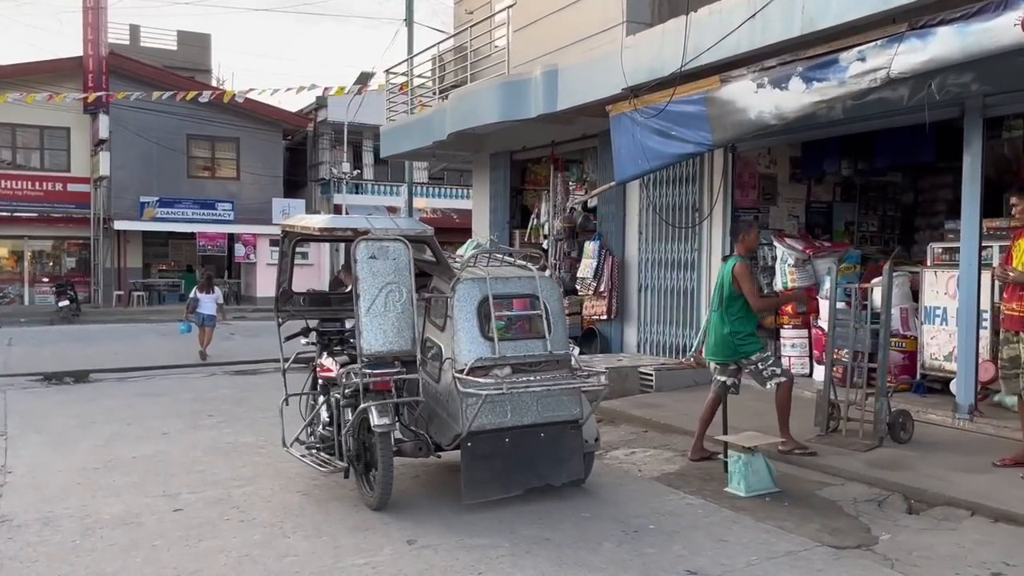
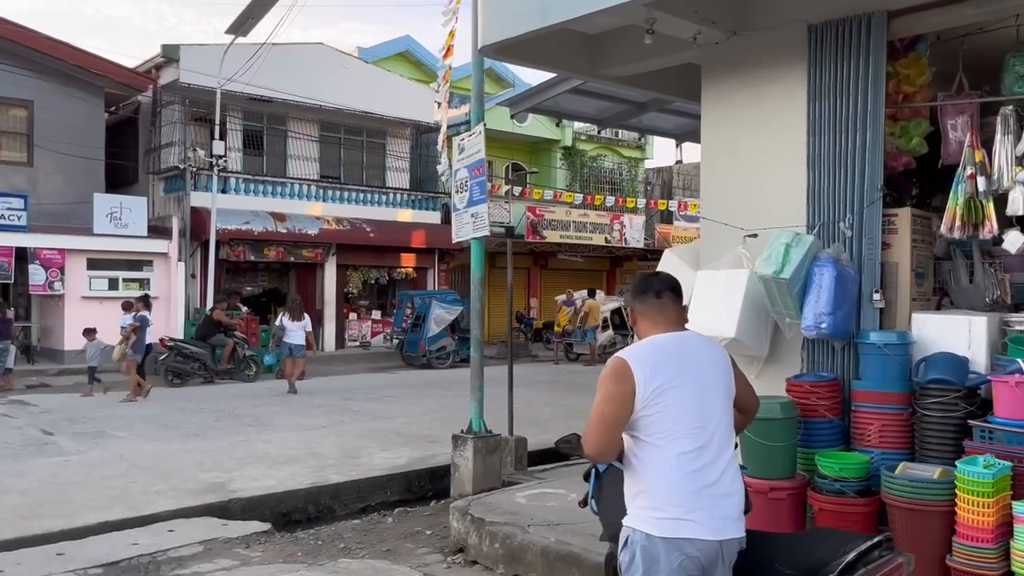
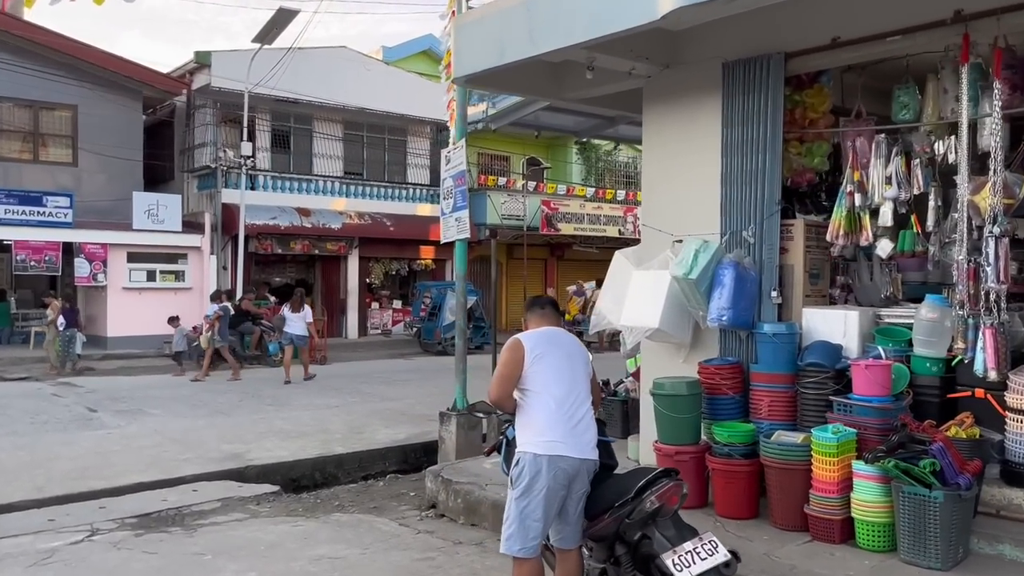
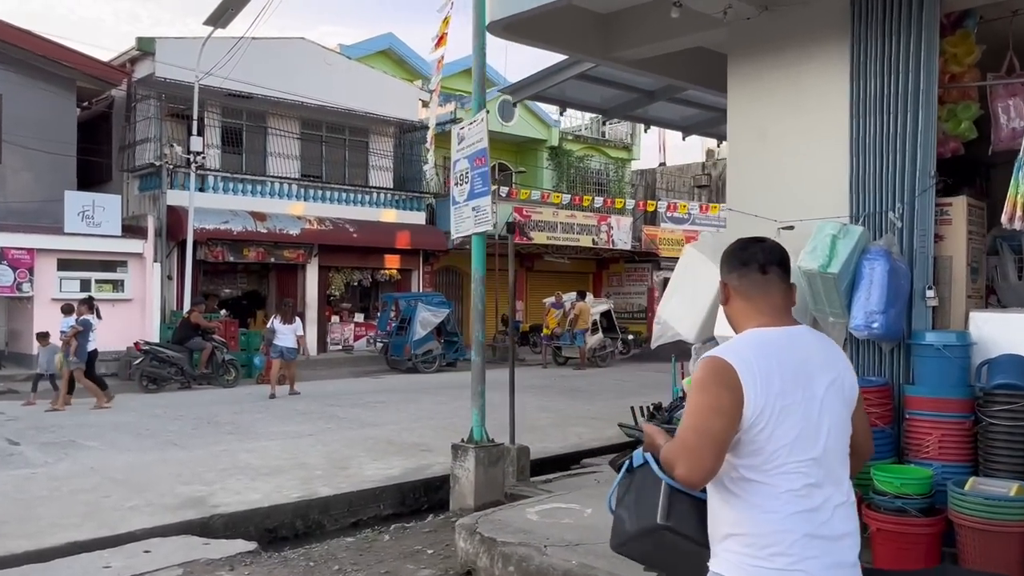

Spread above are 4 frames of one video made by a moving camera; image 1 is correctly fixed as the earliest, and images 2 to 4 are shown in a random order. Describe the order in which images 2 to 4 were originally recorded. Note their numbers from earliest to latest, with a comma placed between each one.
3, 2, 4
